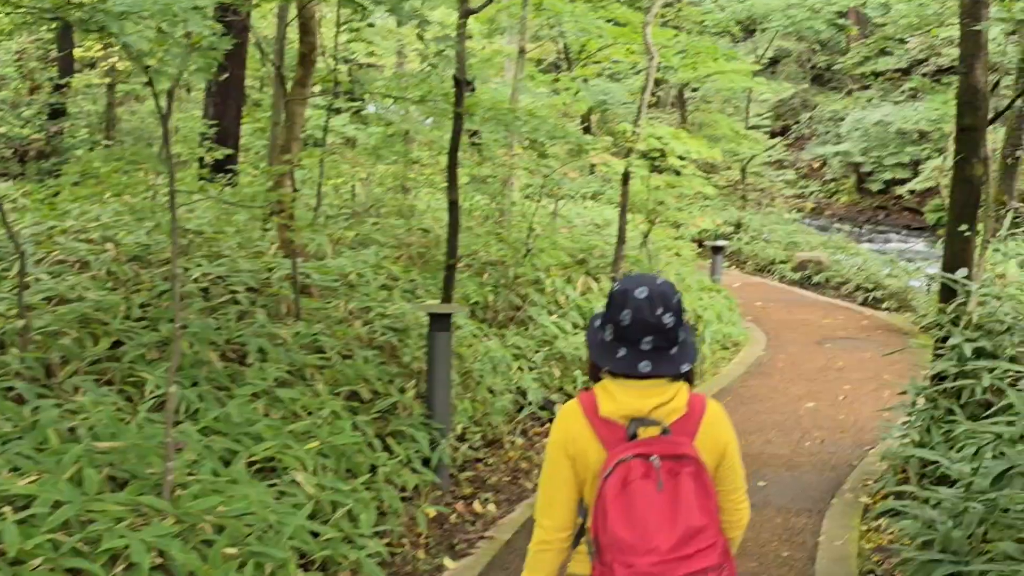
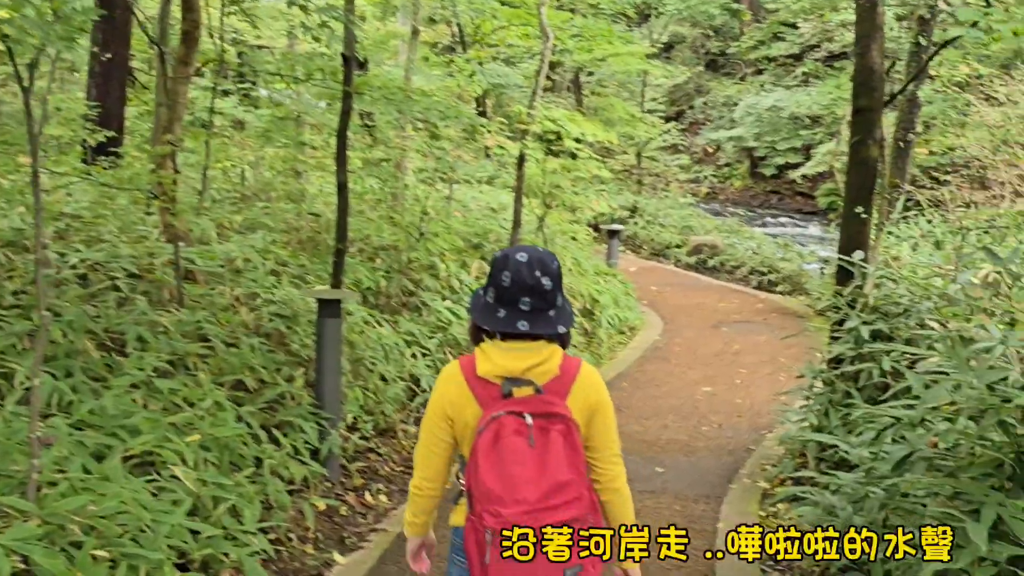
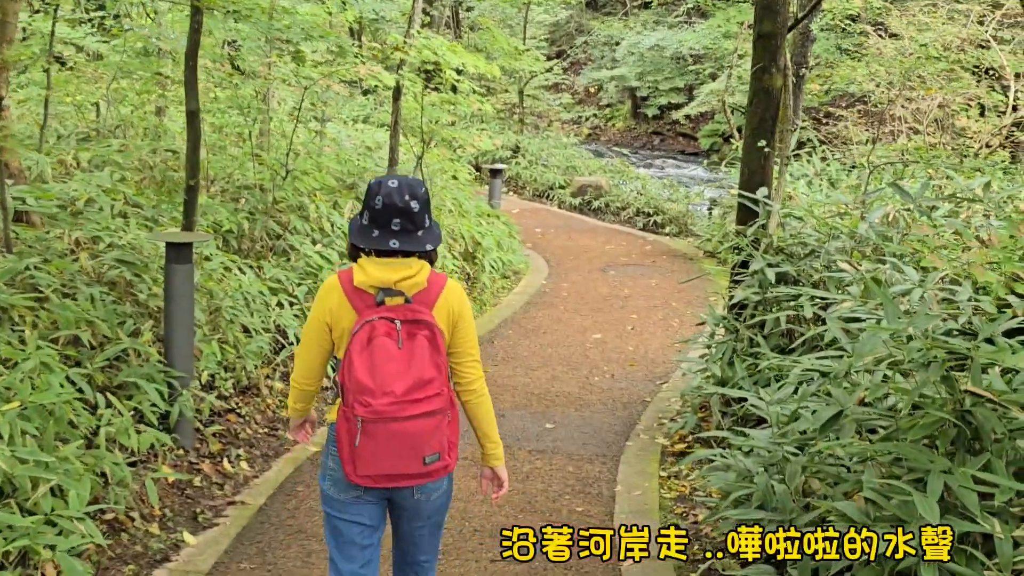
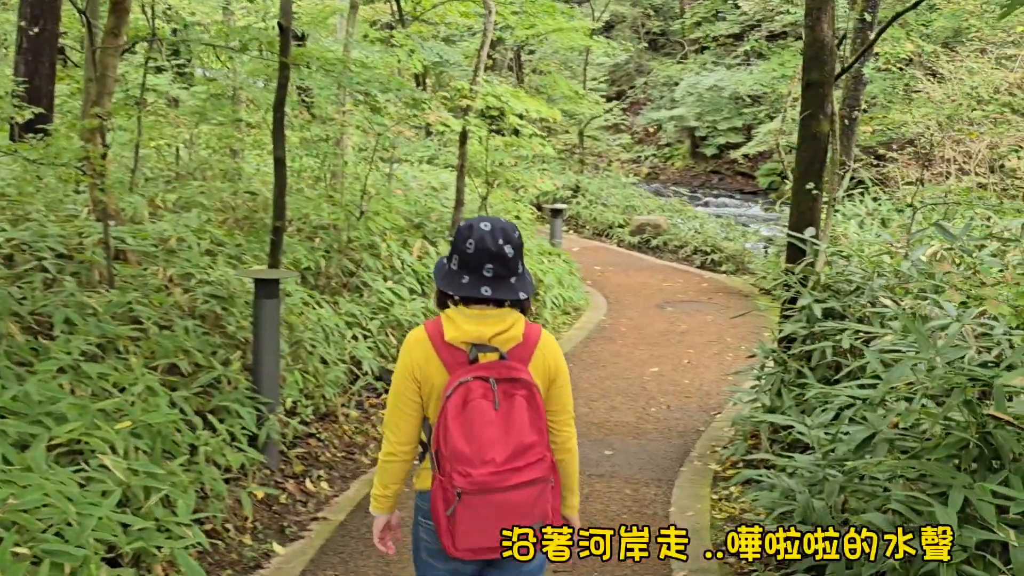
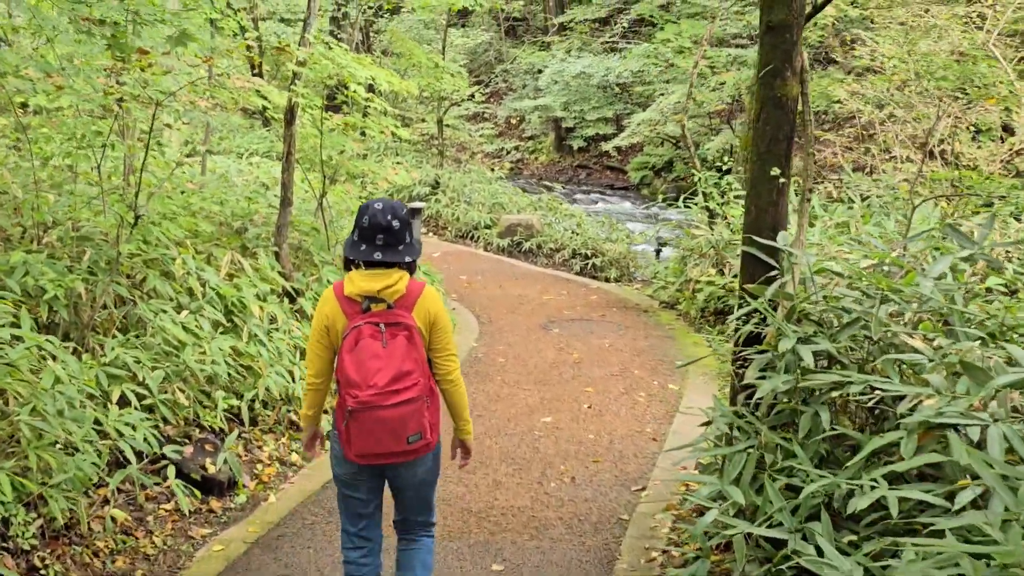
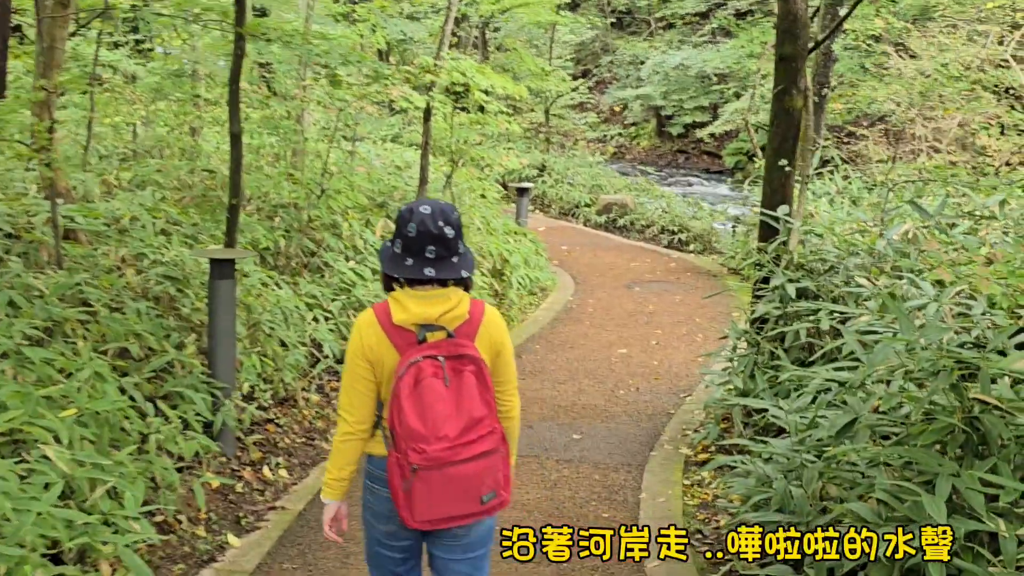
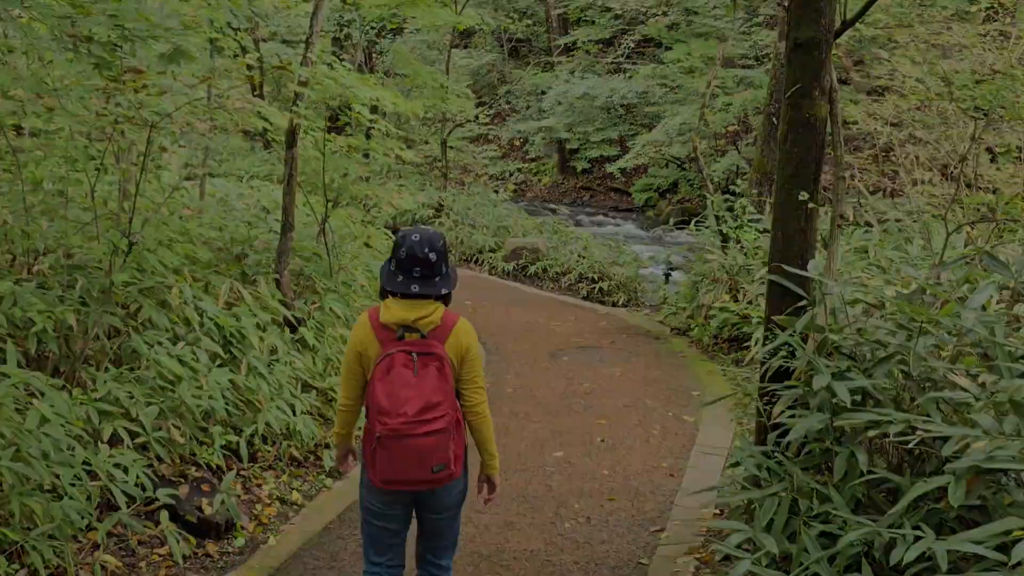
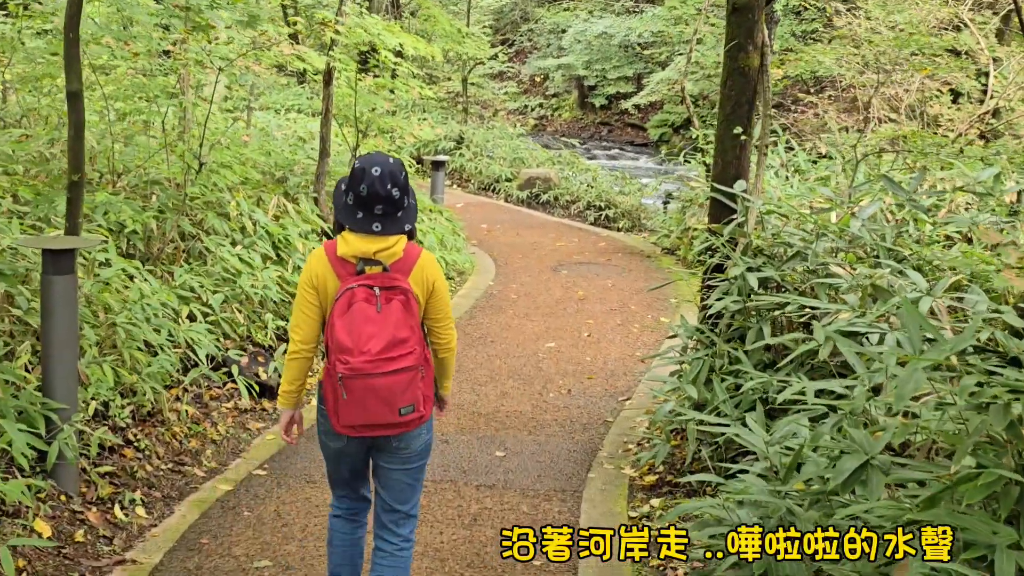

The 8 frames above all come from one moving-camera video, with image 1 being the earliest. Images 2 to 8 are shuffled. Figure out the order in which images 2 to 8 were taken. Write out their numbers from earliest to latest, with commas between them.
2, 4, 6, 3, 8, 5, 7
